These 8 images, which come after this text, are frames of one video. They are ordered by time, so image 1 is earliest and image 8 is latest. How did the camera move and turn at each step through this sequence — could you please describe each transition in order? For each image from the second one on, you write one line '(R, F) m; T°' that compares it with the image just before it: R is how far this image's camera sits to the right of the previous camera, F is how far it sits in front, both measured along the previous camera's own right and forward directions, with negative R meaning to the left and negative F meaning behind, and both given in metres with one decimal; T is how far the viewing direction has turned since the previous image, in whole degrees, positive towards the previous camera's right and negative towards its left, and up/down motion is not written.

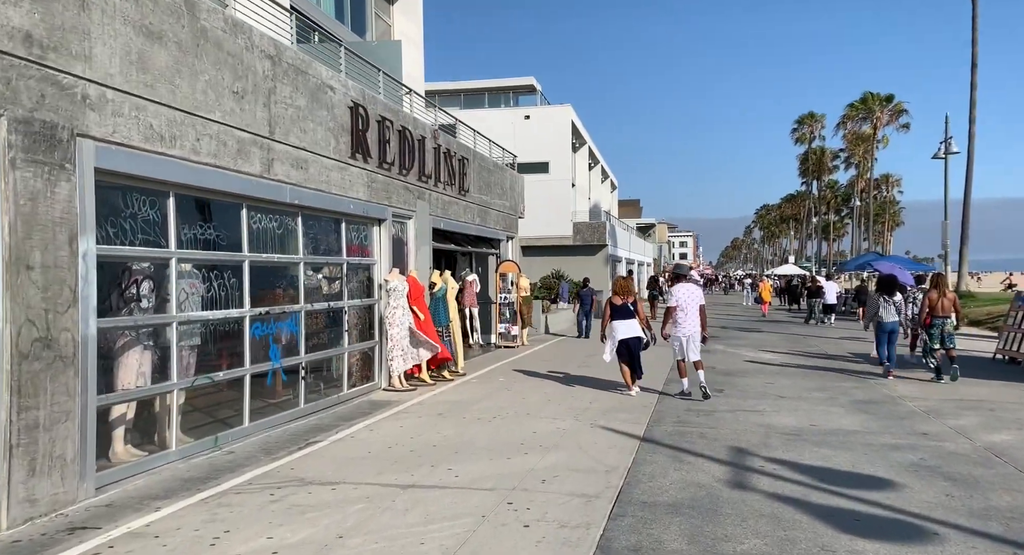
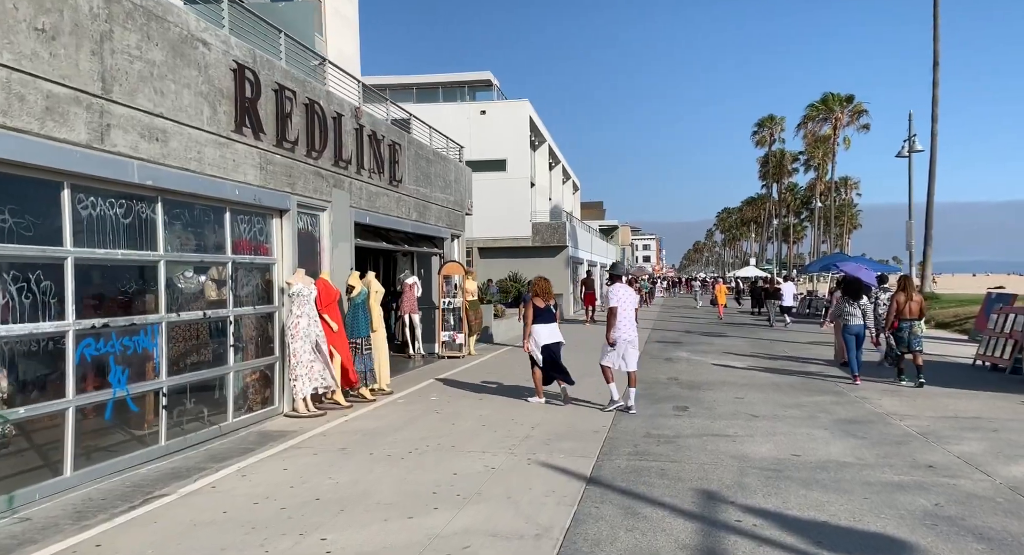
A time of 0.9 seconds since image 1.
(+0.4, +1.5) m; +3°
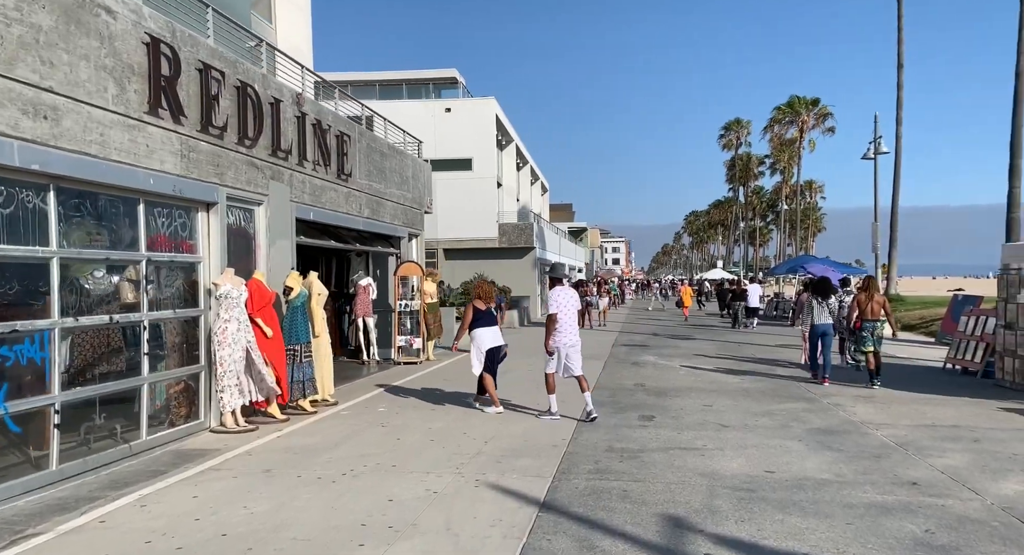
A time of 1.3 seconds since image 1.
(+0.2, +0.7) m; +2°
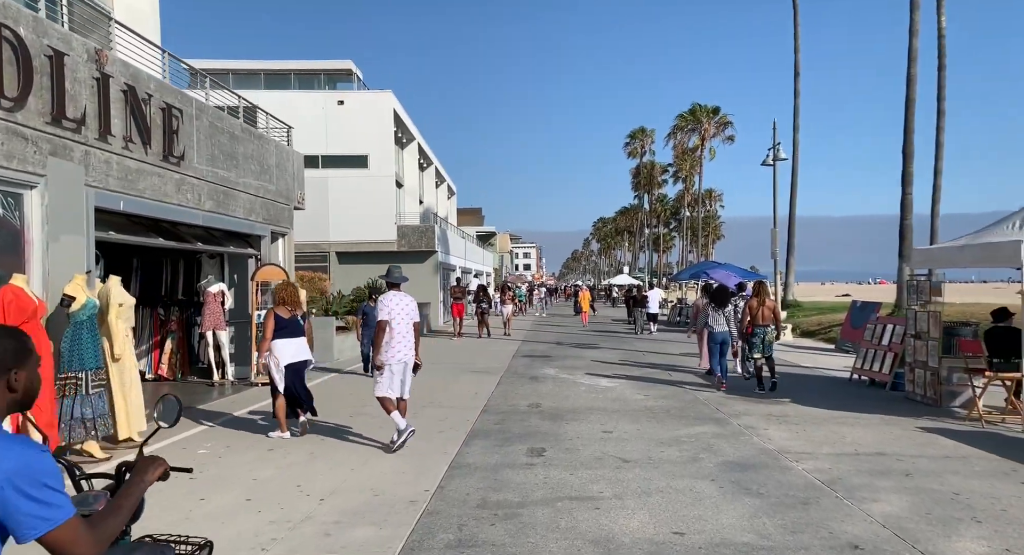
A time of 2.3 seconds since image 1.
(+0.5, +1.6) m; +7°
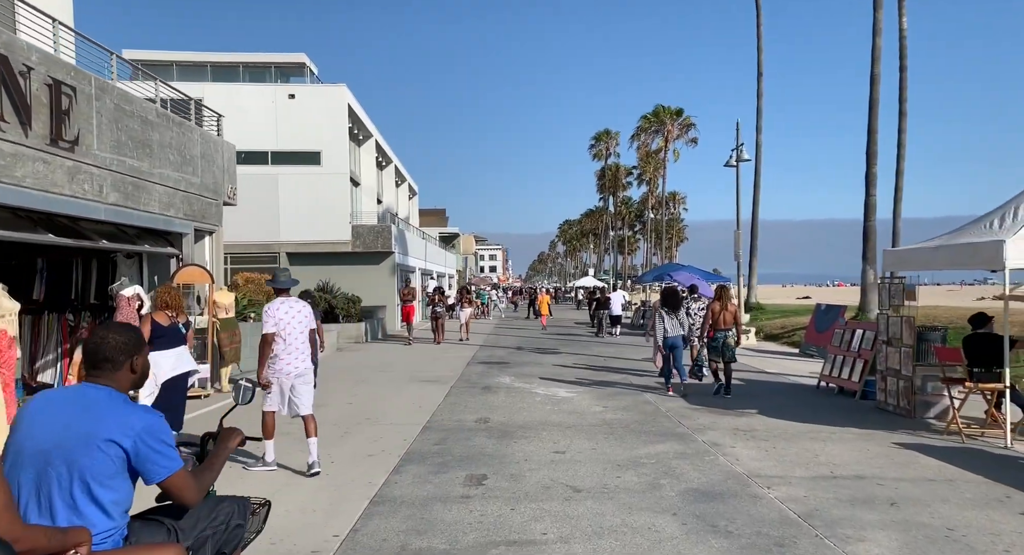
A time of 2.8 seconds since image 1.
(+0.3, +0.9) m; +3°
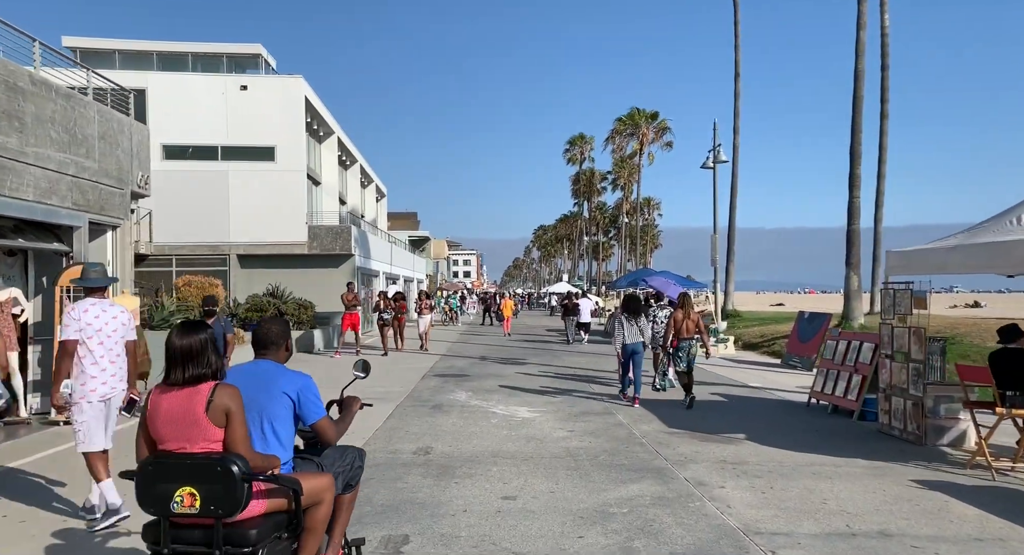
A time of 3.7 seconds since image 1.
(+0.3, +1.6) m; +2°
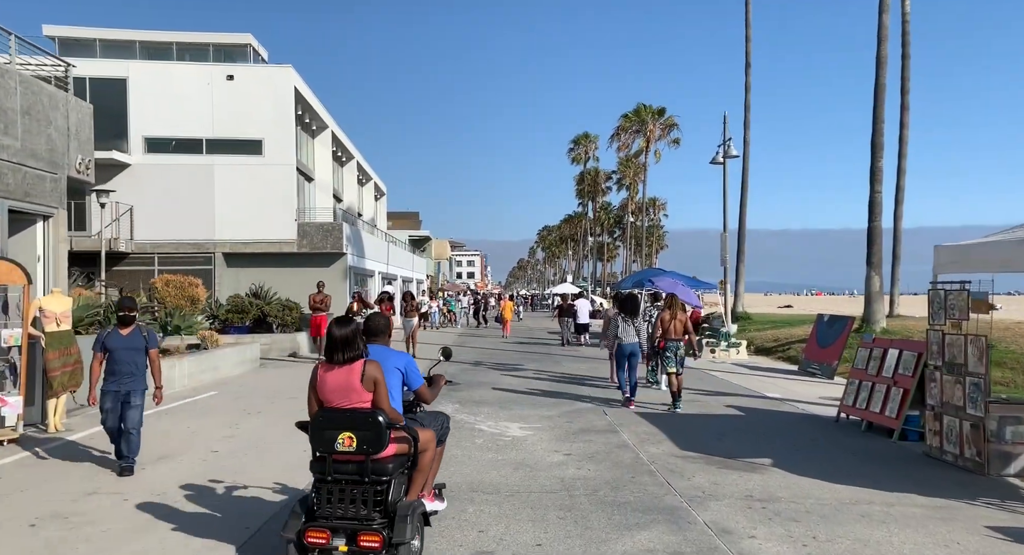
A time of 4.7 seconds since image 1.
(+0.2, +1.4) m; 0°
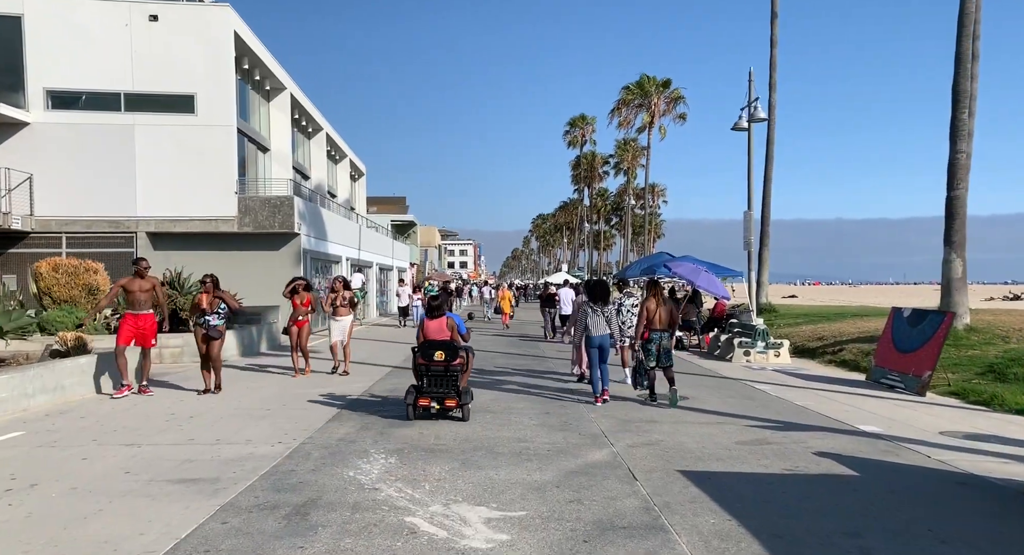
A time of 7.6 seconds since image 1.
(+0.2, +4.6) m; 0°
